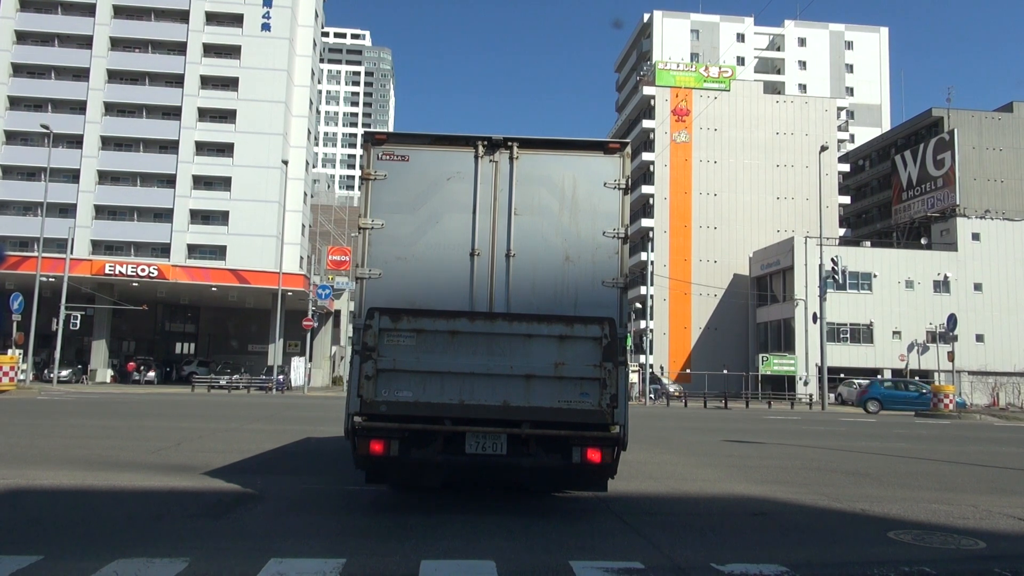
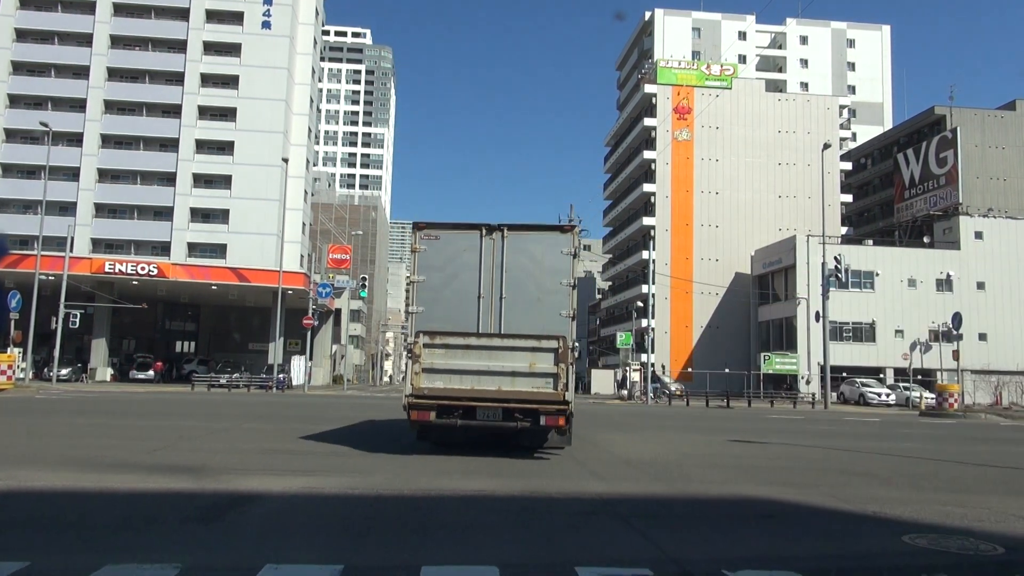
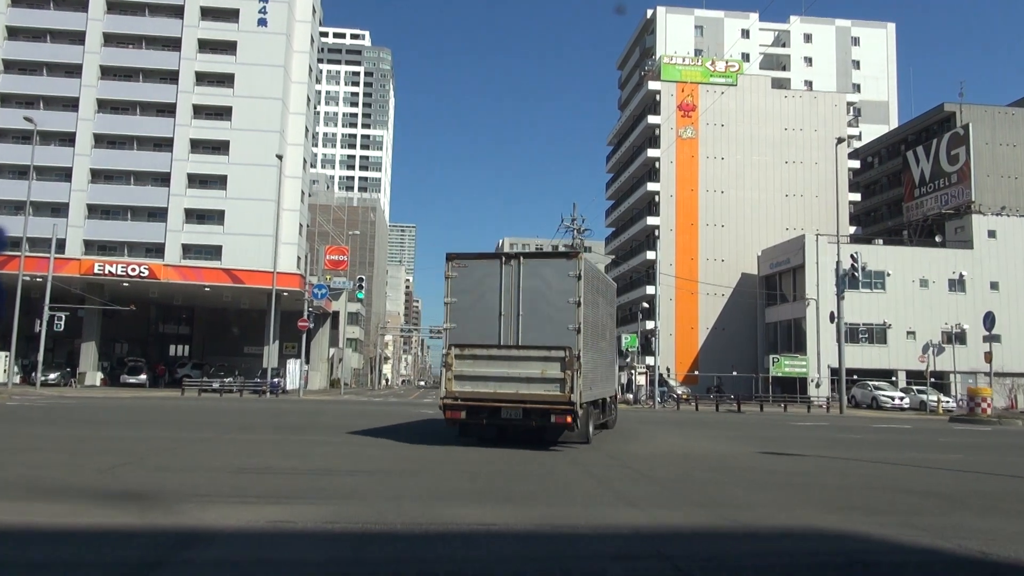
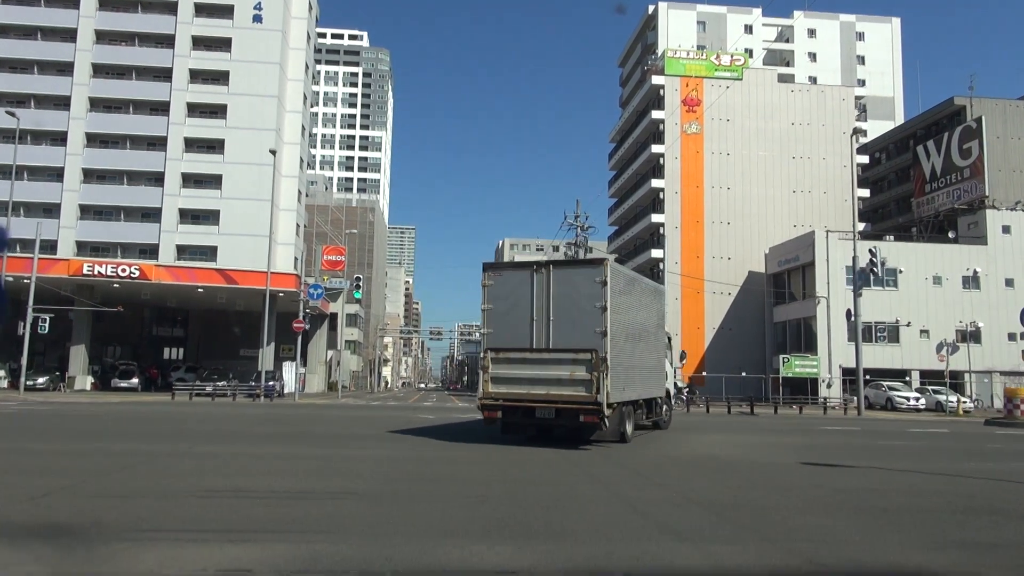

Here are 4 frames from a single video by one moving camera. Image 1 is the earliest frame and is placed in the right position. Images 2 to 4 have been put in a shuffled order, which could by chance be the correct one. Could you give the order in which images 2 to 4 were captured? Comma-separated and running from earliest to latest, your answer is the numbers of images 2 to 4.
2, 3, 4
